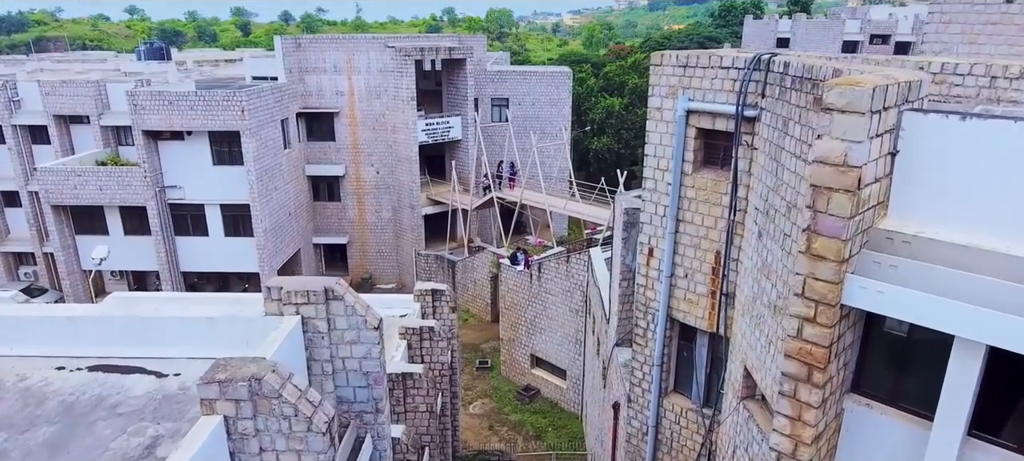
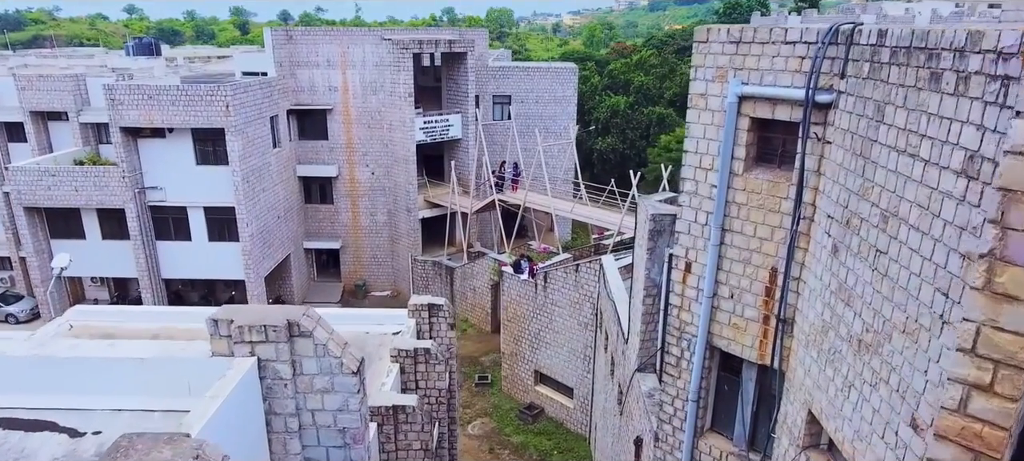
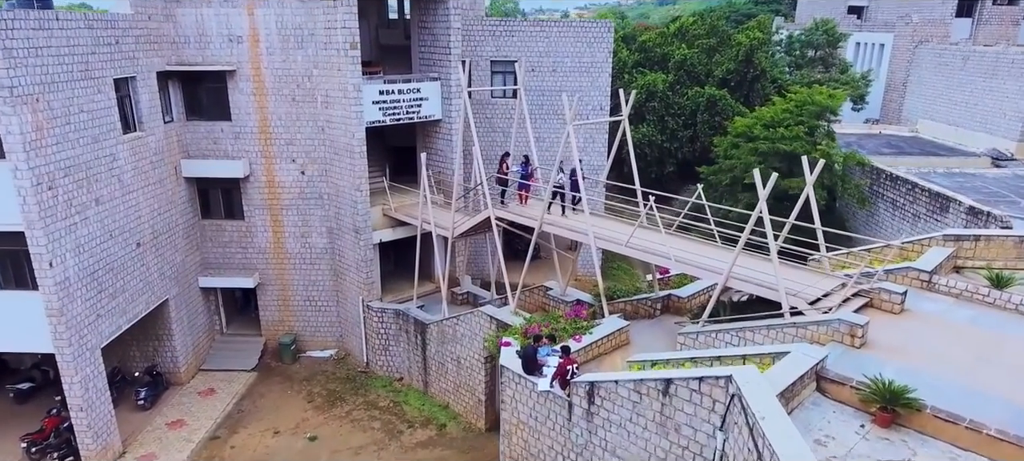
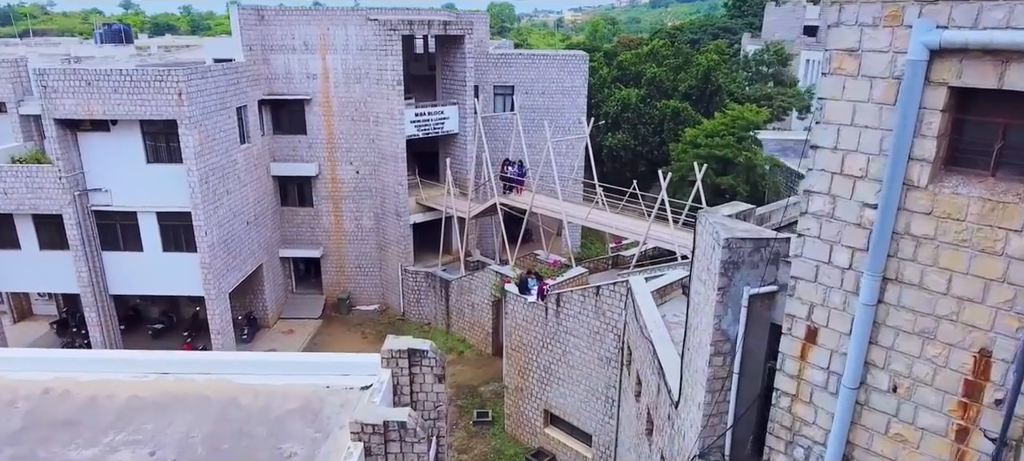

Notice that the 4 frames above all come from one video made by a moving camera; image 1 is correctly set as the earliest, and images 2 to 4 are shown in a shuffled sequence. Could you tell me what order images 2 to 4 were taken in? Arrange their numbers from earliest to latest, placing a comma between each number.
2, 4, 3
